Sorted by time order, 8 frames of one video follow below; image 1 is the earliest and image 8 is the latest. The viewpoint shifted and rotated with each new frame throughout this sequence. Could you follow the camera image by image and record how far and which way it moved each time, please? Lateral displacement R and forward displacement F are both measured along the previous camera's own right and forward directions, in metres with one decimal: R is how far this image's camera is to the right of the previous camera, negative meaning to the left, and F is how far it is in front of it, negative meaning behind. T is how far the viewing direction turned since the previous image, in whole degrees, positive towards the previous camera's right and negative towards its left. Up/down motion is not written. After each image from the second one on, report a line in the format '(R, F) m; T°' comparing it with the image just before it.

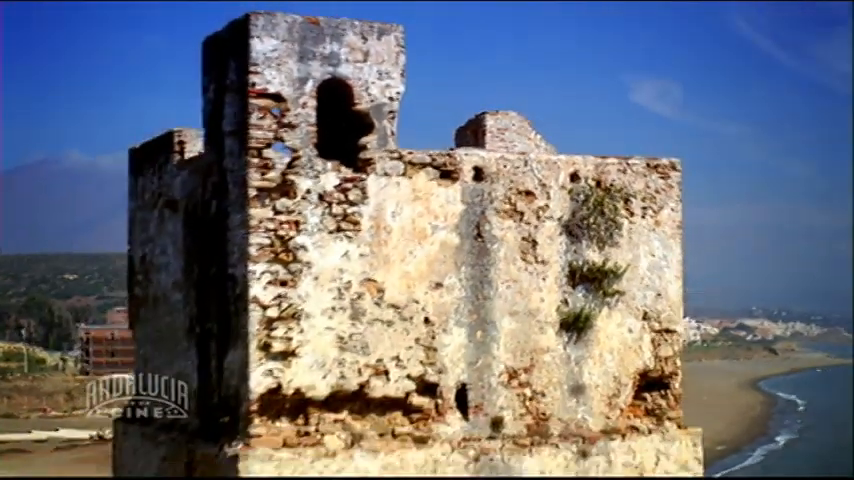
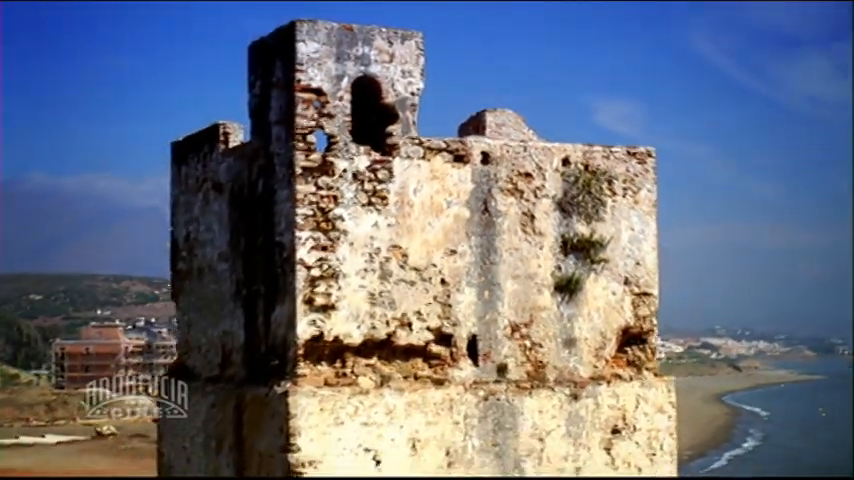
(-0.4, -1.8) m; +1°
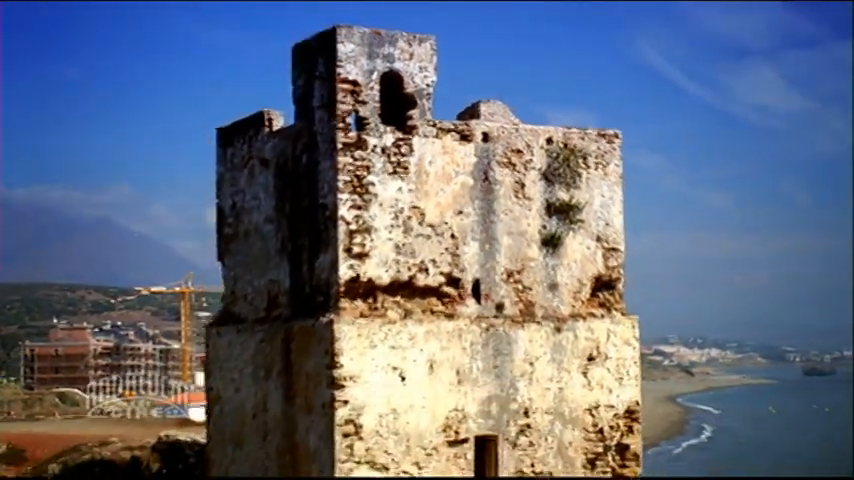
(-0.6, -2.9) m; +2°
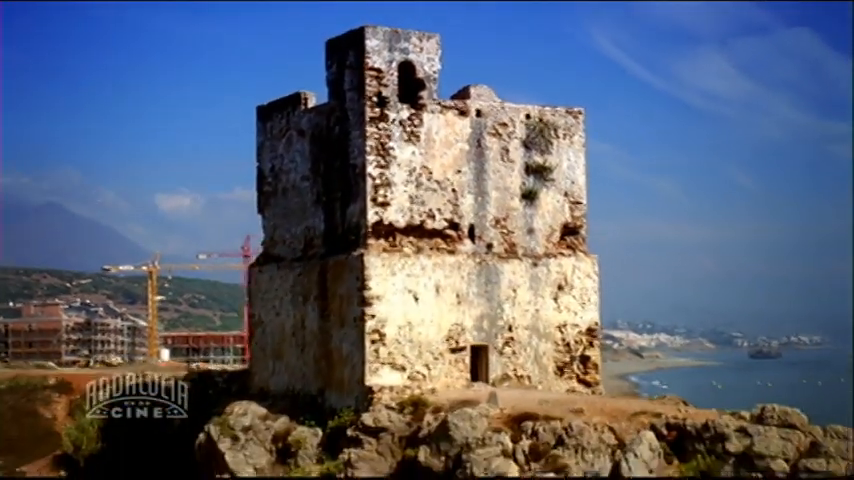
(-0.7, -4.2) m; +2°
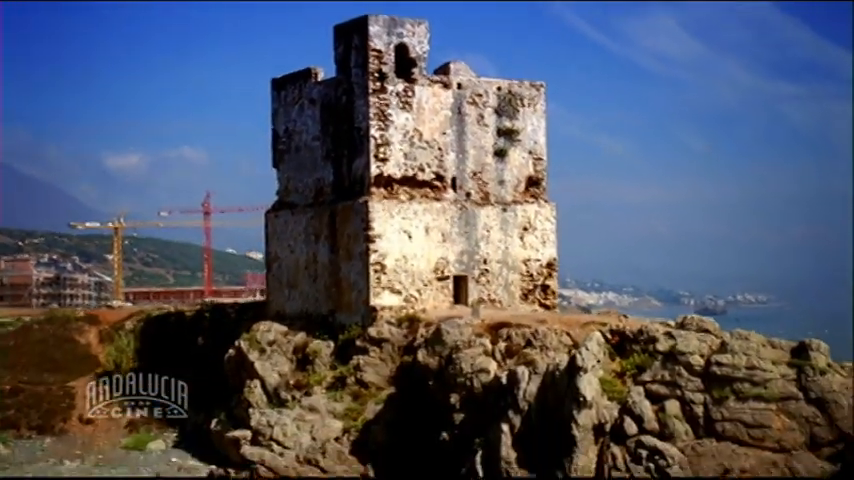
(-0.6, -4.4) m; +2°
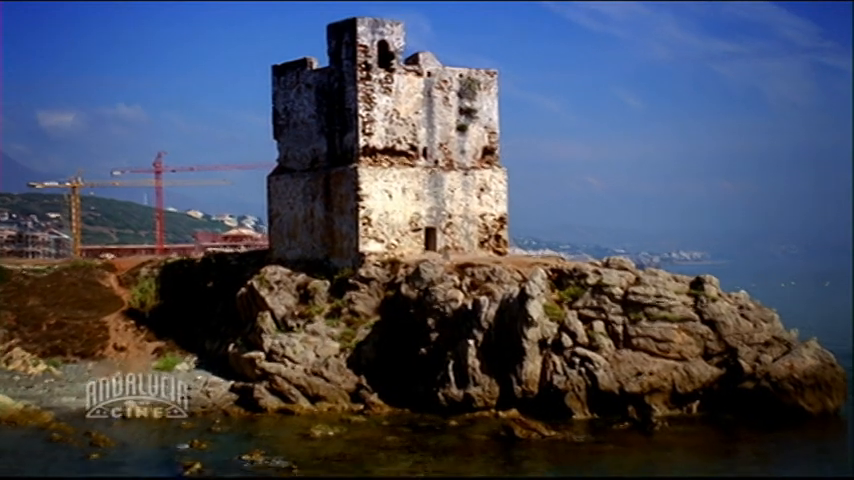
(-0.7, -5.7) m; +2°
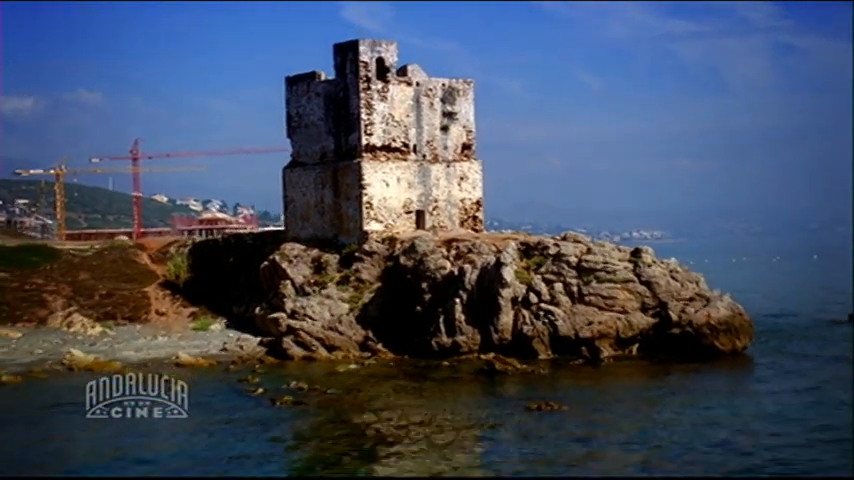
(-0.6, -6.5) m; +1°
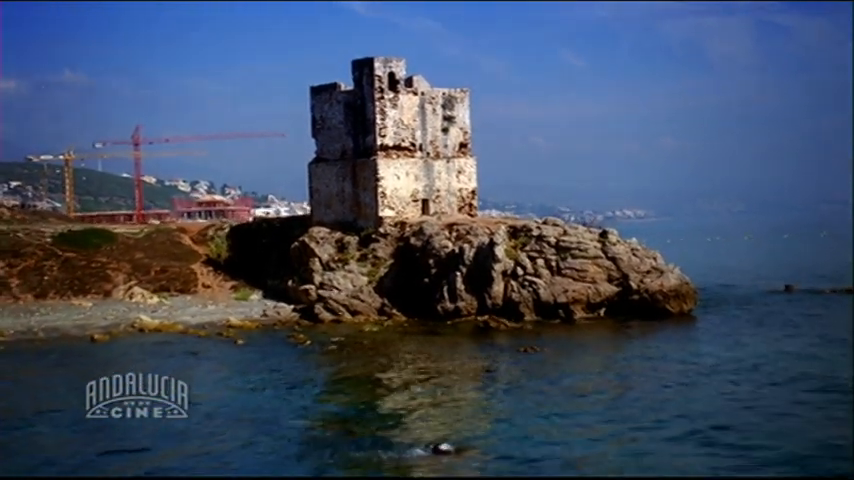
(-0.5, -7.2) m; +1°
